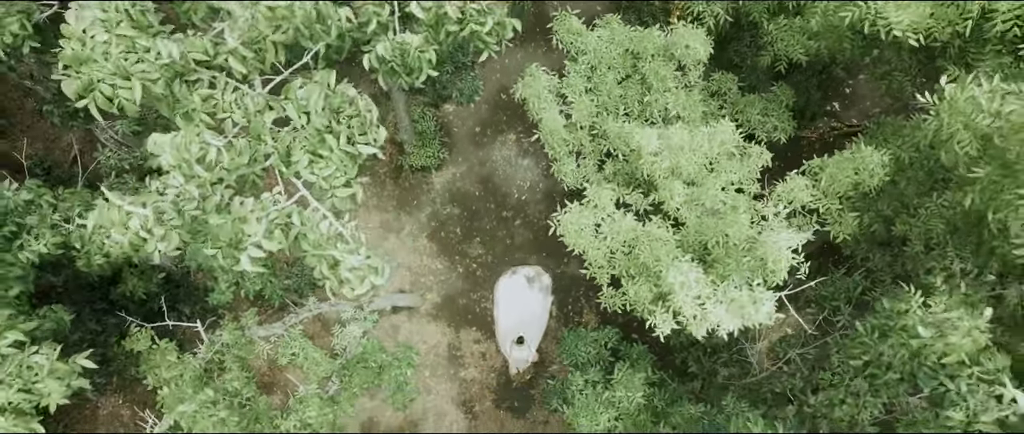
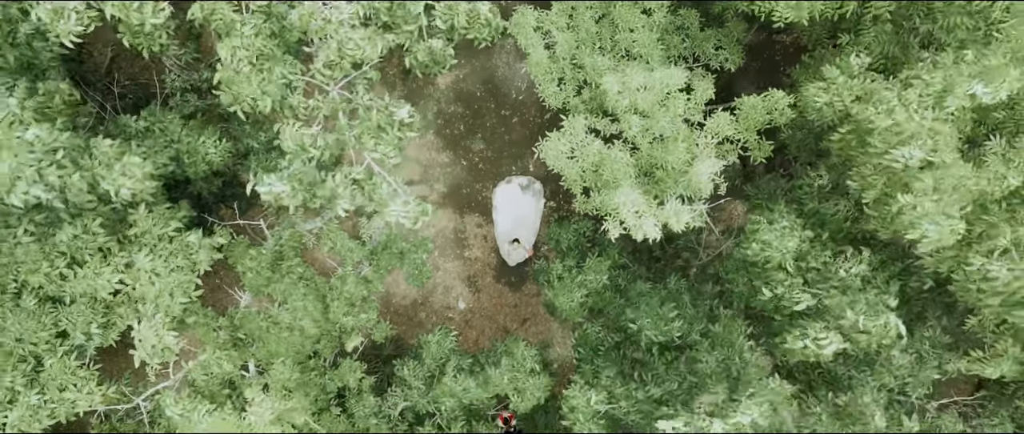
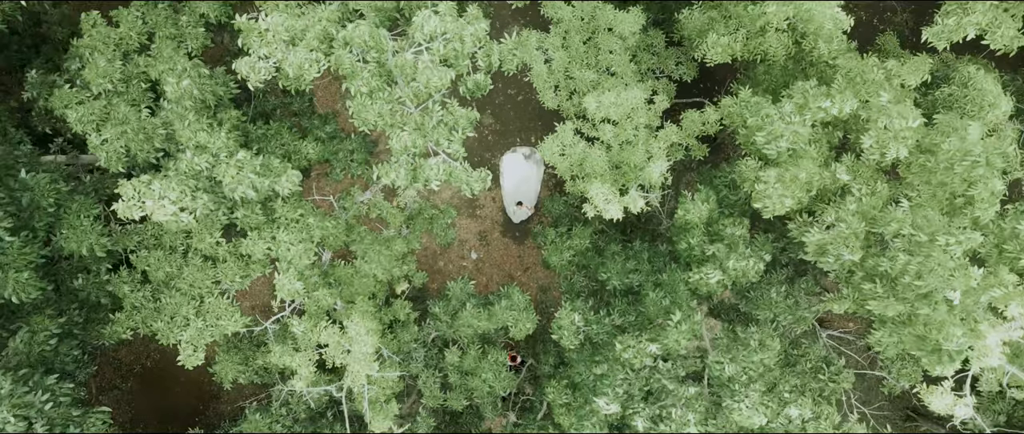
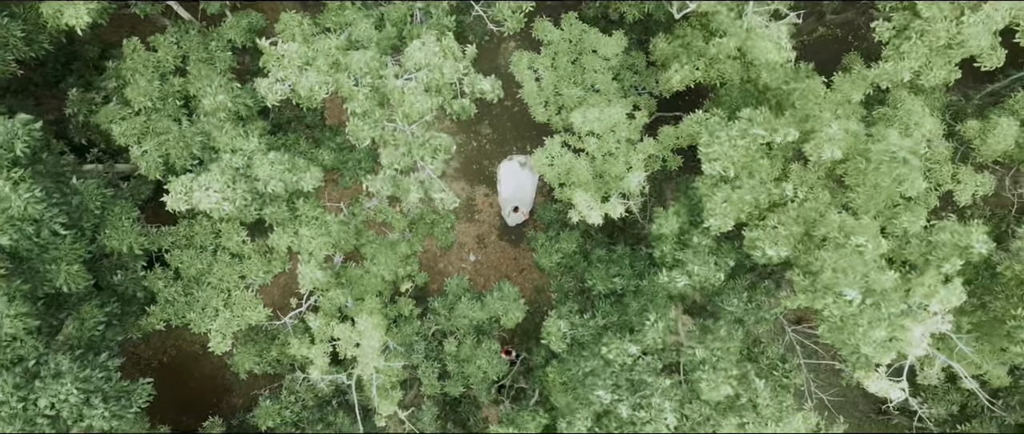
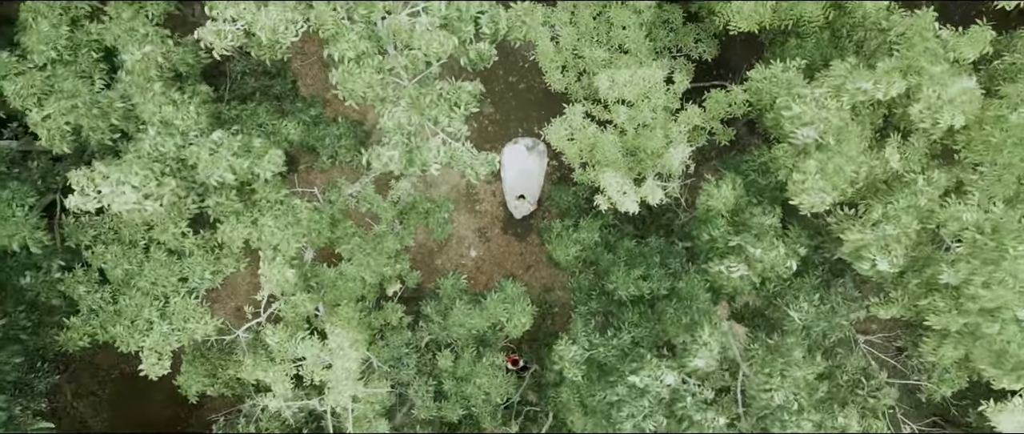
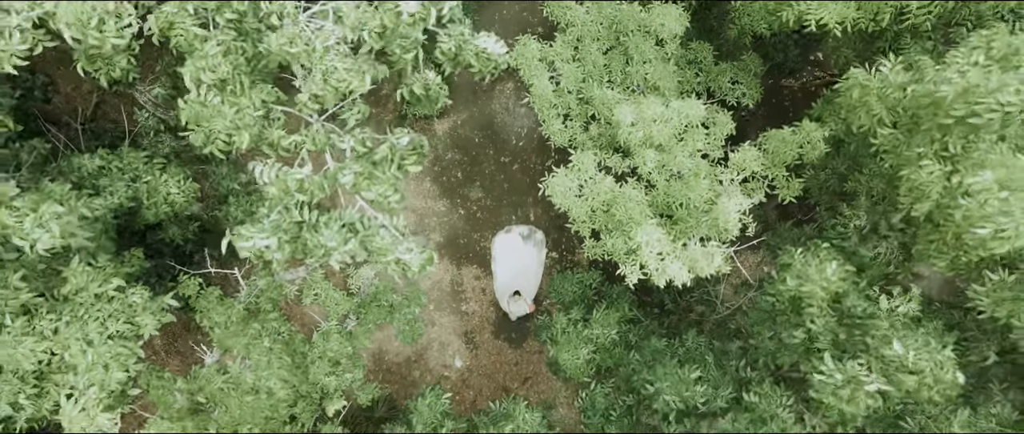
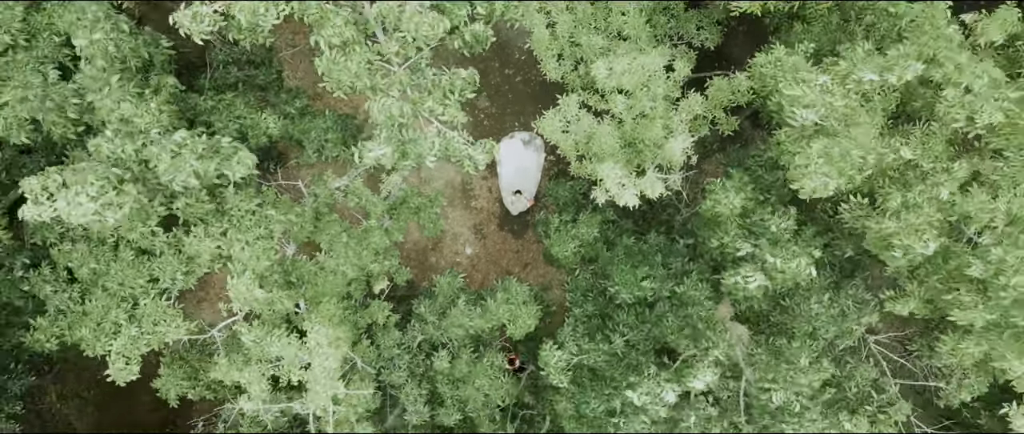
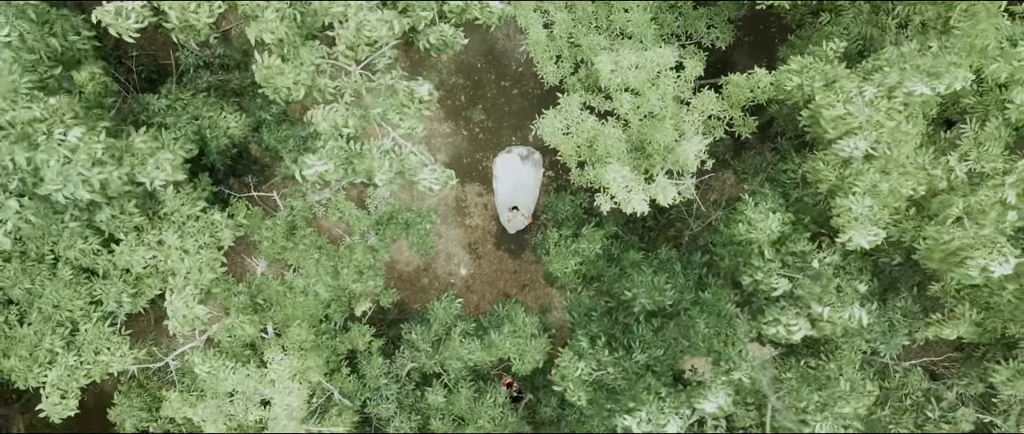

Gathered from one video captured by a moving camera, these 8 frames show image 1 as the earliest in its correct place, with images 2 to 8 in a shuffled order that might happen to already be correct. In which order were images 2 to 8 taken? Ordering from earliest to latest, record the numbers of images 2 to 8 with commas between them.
6, 2, 8, 7, 5, 3, 4
